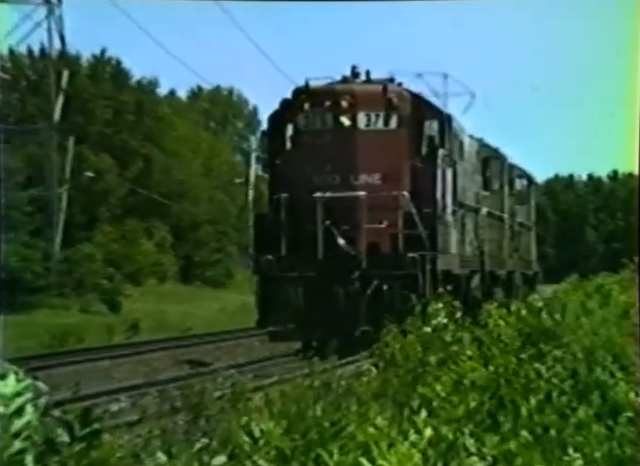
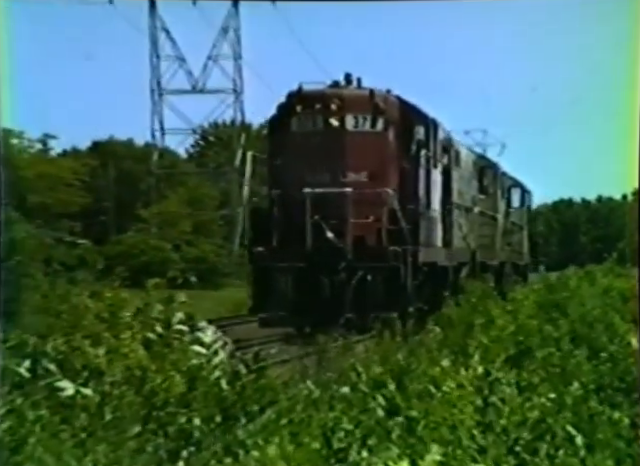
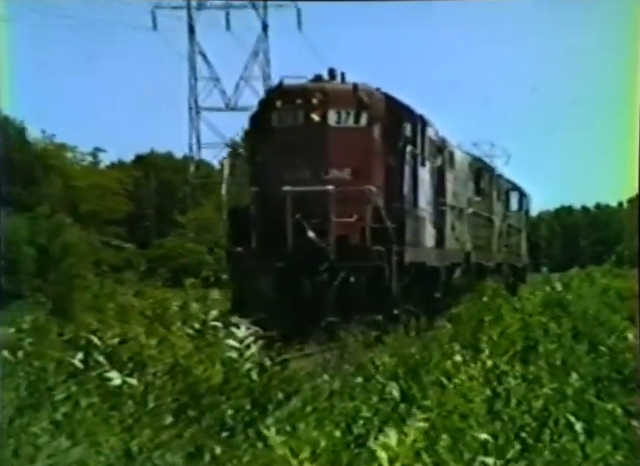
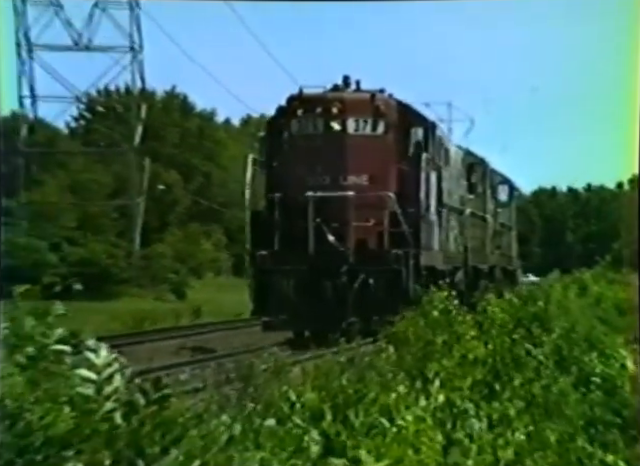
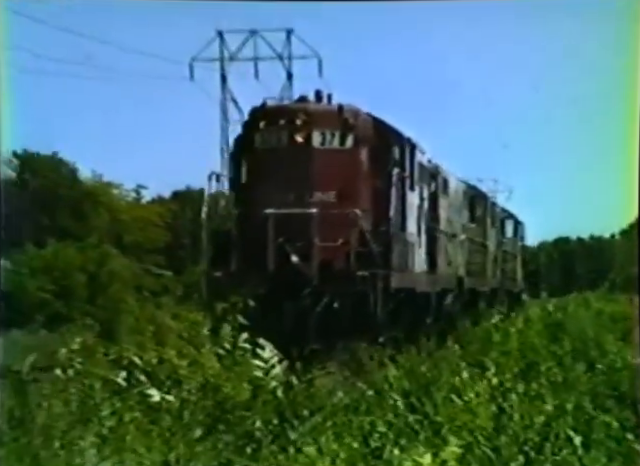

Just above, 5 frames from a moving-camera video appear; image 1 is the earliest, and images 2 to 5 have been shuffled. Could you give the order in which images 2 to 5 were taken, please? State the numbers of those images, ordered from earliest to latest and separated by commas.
4, 2, 3, 5
